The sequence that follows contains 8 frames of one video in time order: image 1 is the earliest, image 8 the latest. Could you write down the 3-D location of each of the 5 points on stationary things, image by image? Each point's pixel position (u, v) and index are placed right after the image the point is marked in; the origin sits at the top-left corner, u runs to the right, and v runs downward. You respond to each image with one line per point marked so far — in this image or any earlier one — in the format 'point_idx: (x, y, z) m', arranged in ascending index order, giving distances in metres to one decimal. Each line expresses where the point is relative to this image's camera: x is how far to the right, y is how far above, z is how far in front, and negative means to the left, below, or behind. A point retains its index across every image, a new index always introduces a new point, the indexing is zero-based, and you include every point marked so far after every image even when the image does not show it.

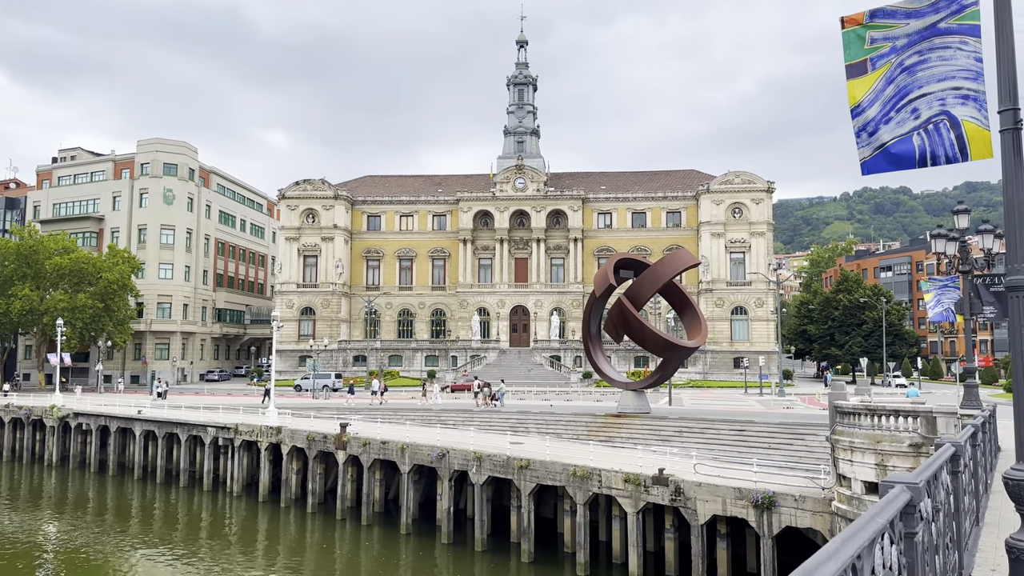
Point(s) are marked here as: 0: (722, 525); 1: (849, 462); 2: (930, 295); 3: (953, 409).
0: (+5.5, -6.2, +19.7) m
1: (+7.2, -3.7, +16.1) m
2: (+10.6, -0.1, +19.2) m
3: (+8.7, -2.4, +14.9) m
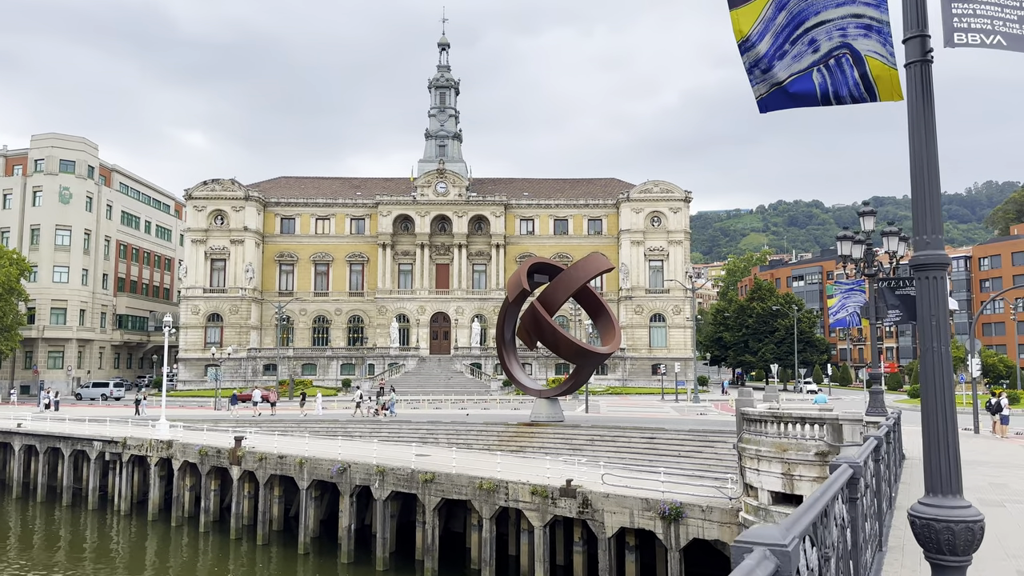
0: (+3.0, -6.3, +19.0) m
1: (+5.0, -3.8, +15.6) m
2: (+8.2, -0.2, +19.1) m
3: (+6.6, -2.4, +14.5) m
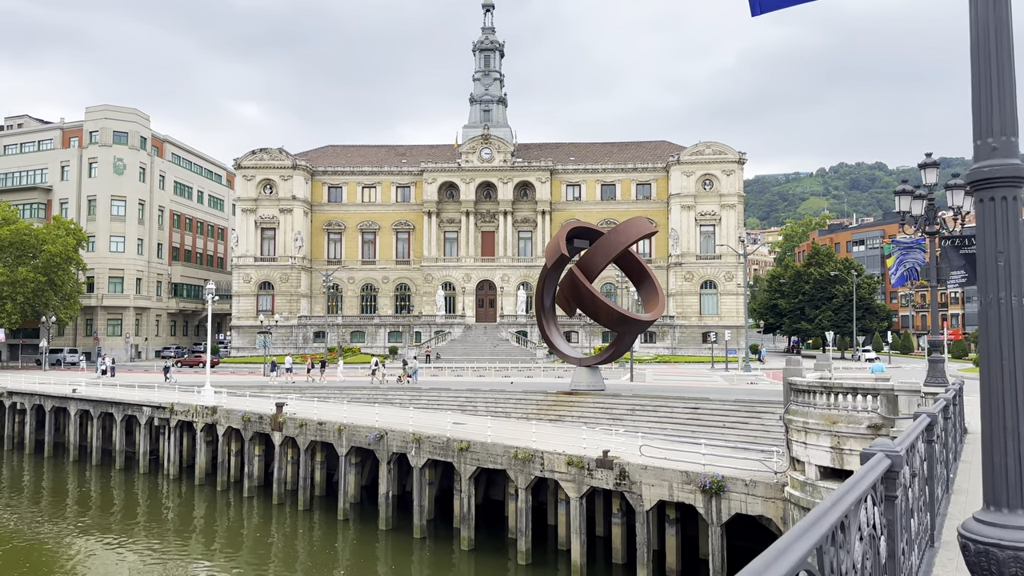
0: (+3.8, -5.4, +18.2) m
1: (+5.6, -3.0, +14.6) m
2: (+8.9, +0.7, +17.7) m
3: (+7.1, -1.7, +13.3) m
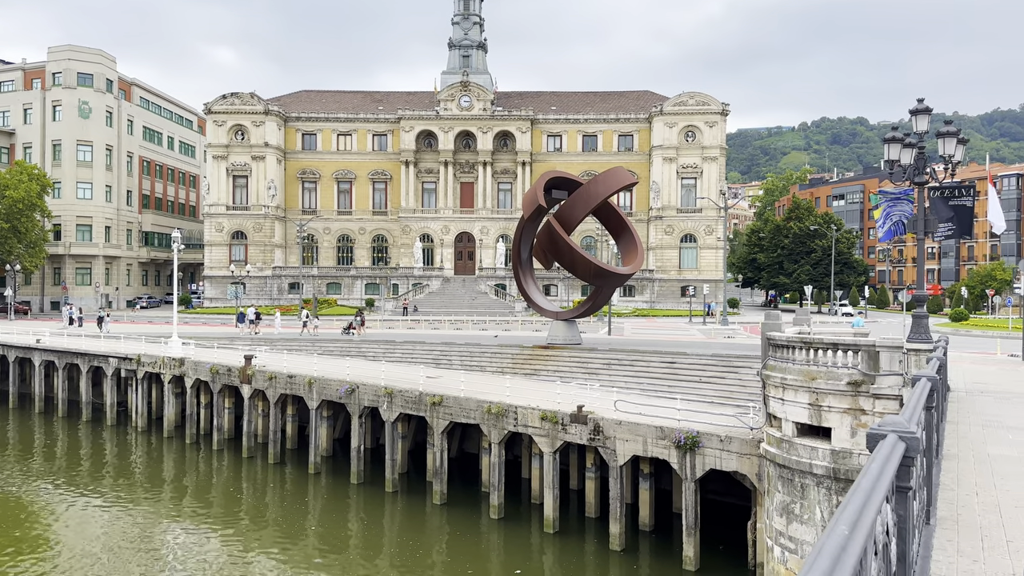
0: (+3.1, -4.2, +18.0) m
1: (+5.0, -2.1, +14.2) m
2: (+8.3, +1.8, +17.2) m
3: (+6.6, -0.9, +12.9) m
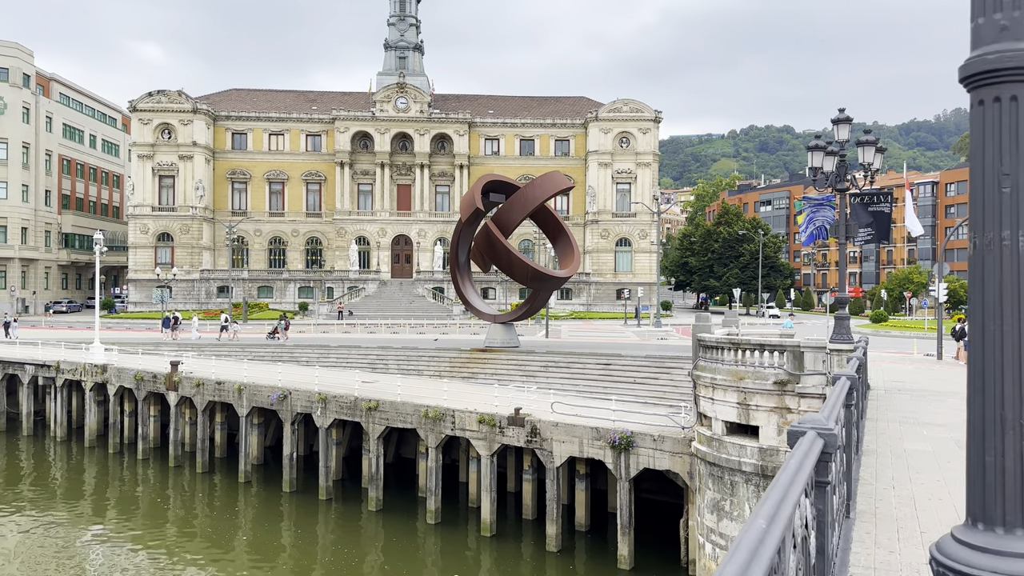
0: (+1.6, -4.3, +18.1) m
1: (+3.8, -2.2, +14.6) m
2: (+6.9, +1.7, +17.8) m
3: (+5.5, -1.0, +13.4) m
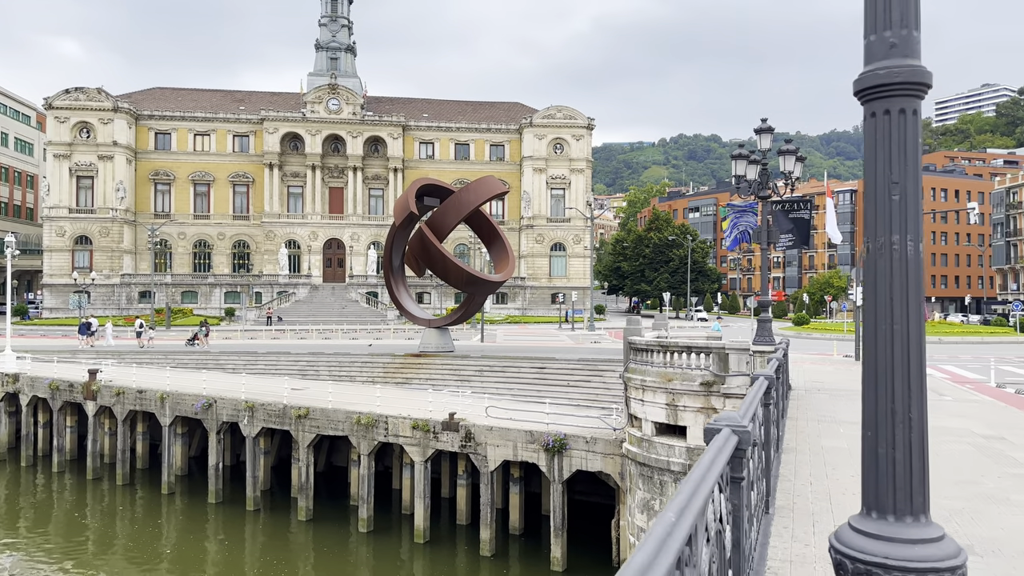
0: (0.0, -4.4, +18.2) m
1: (+2.5, -2.3, +14.8) m
2: (+5.3, +1.6, +18.3) m
3: (+4.3, -1.0, +13.9) m
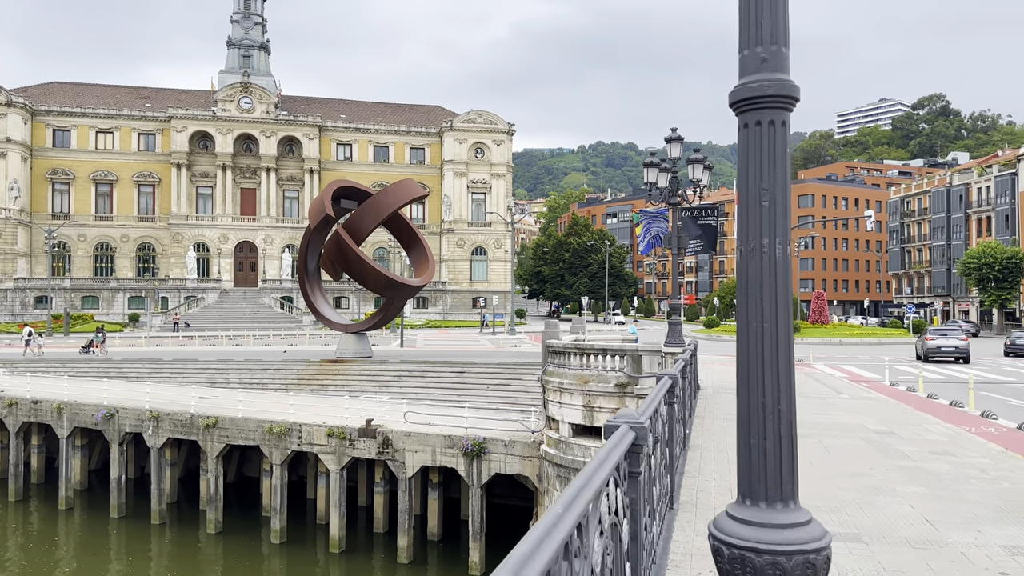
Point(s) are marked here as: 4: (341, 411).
0: (-1.9, -4.5, +18.1) m
1: (+0.9, -2.3, +15.0) m
2: (+3.3, +1.5, +18.8) m
3: (+2.8, -1.1, +14.2) m
4: (-4.5, -3.3, +20.1) m
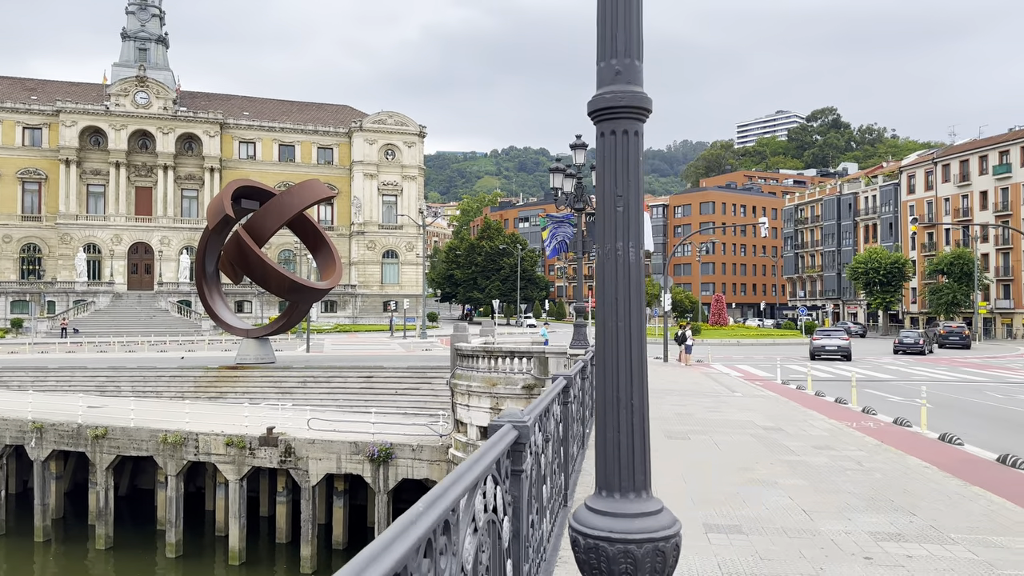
0: (-4.1, -4.6, +17.8) m
1: (-0.9, -2.4, +15.0) m
2: (+1.0, +1.4, +19.1) m
3: (+1.0, -1.2, +14.5) m
4: (-6.9, -3.4, +19.4) m
